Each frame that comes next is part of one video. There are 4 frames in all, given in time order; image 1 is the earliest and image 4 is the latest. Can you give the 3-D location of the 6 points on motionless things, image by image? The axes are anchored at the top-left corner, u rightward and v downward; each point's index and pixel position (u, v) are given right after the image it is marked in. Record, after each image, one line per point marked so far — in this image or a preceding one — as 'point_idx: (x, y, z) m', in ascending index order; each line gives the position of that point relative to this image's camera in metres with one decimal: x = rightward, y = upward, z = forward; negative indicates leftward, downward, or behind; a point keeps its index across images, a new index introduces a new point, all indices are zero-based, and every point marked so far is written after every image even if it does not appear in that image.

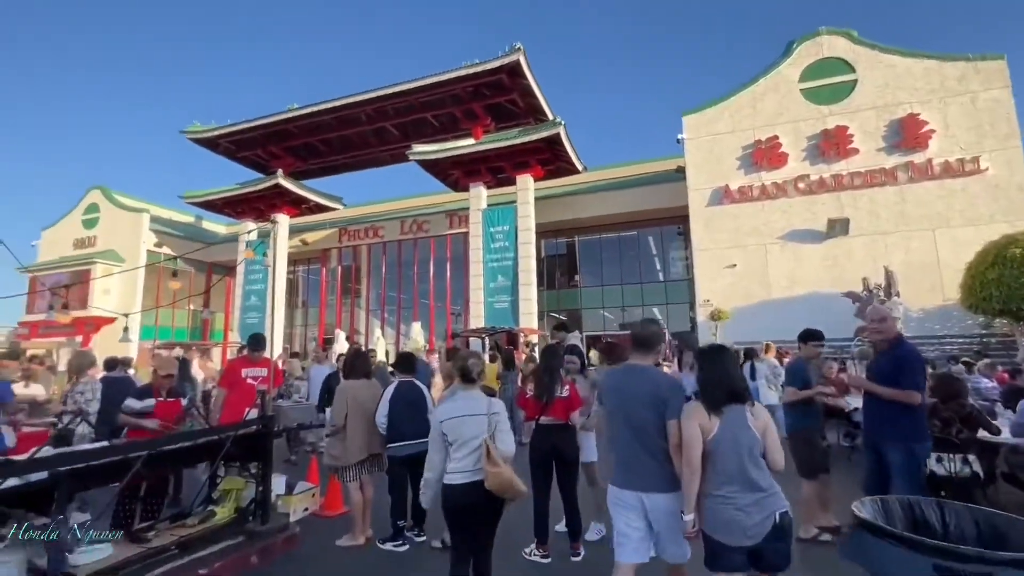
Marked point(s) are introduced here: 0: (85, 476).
0: (-3.7, -1.6, +4.0) m
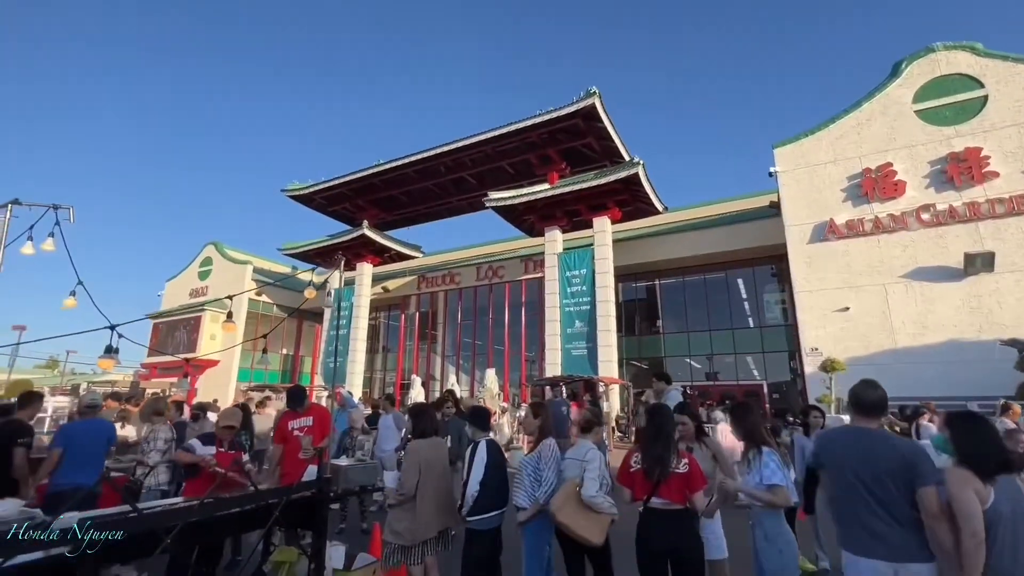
0: (-2.9, -1.9, +3.5) m
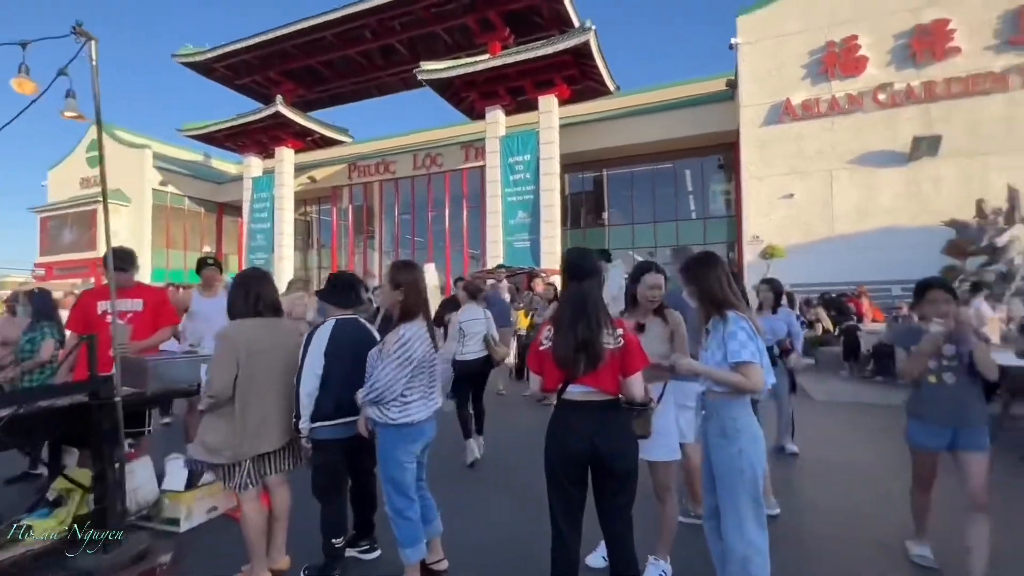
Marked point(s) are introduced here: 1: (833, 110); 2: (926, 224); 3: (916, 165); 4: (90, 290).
0: (-3.7, -0.9, +1.9) m
1: (+12.5, +7.0, +18.5) m
2: (+15.2, +2.4, +17.4) m
3: (+15.0, +4.6, +17.6) m
4: (-3.8, 0.0, +4.3) m
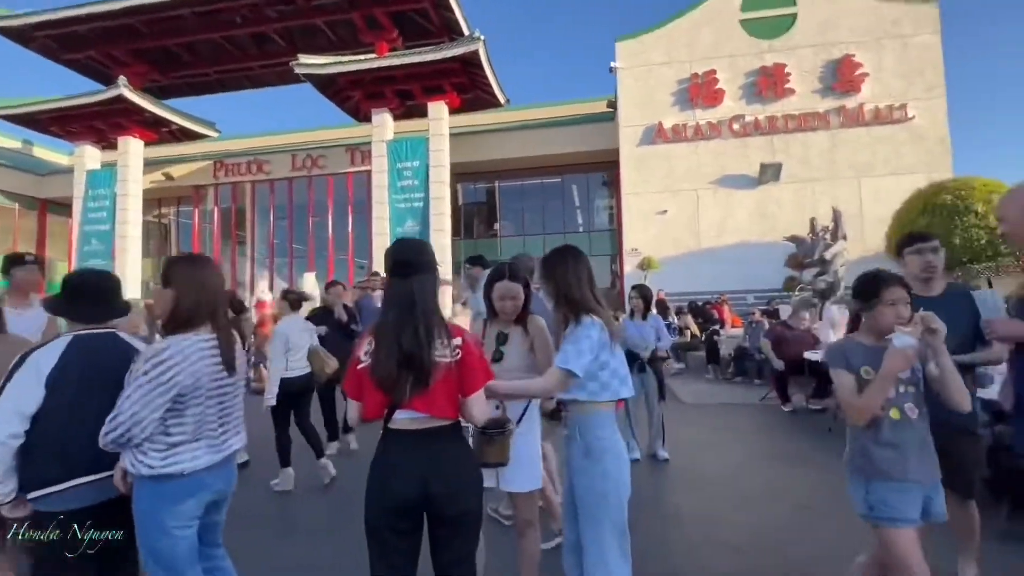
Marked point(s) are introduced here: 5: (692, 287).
0: (-4.3, -0.9, +0.5) m
1: (+8.0, +6.6, +20.4) m
2: (+10.8, +2.0, +19.8) m
3: (+10.6, +4.2, +19.9) m
4: (-4.9, 0.0, +2.8) m
5: (+7.5, +0.1, +20.0) m
